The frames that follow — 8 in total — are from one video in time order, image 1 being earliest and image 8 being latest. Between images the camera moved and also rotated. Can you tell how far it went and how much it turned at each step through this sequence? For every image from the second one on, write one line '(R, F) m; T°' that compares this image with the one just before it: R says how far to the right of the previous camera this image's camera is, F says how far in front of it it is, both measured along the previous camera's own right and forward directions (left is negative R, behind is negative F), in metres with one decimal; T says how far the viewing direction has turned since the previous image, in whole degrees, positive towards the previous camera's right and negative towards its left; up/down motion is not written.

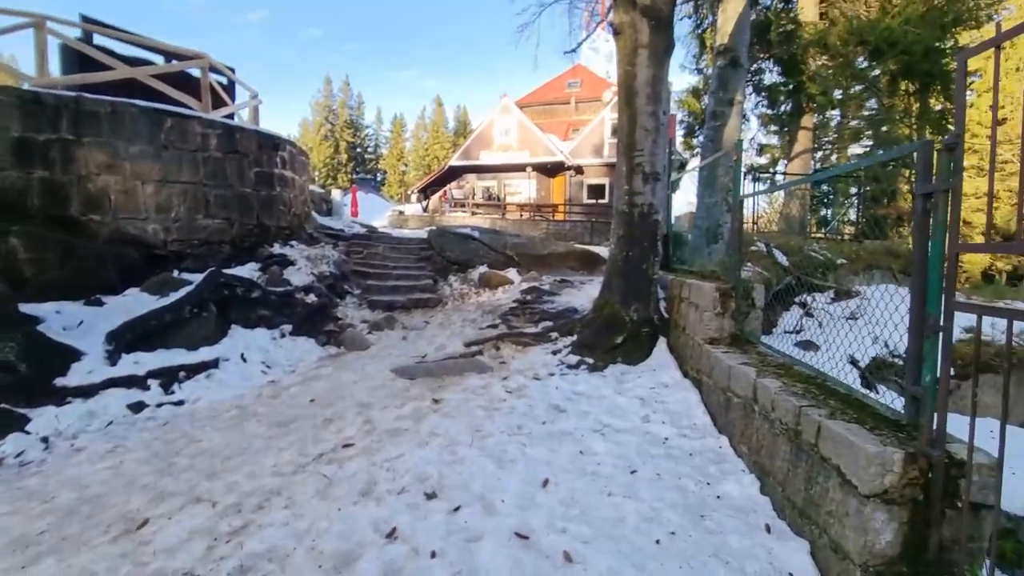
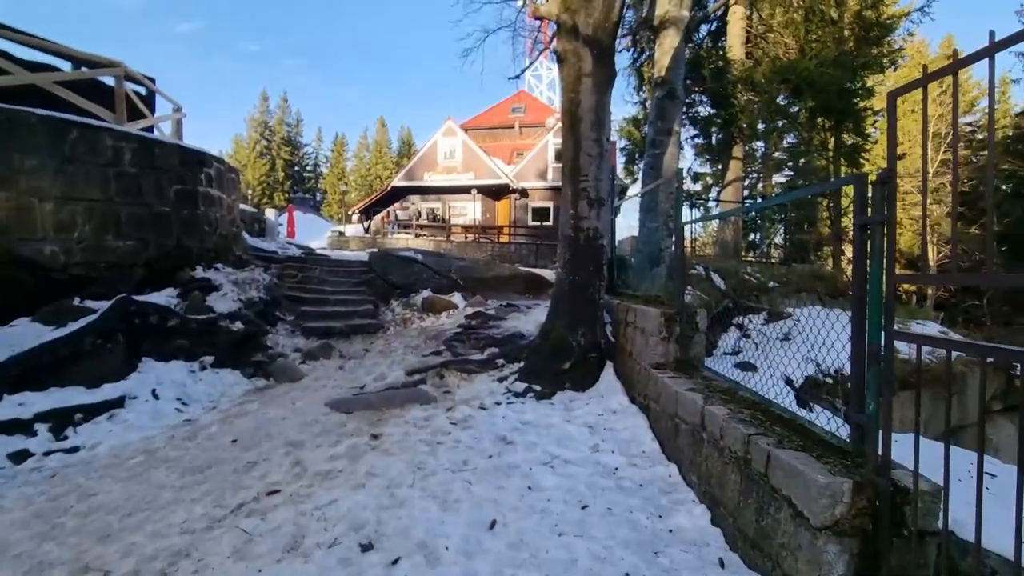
(0.0, +0.2) m; +6°
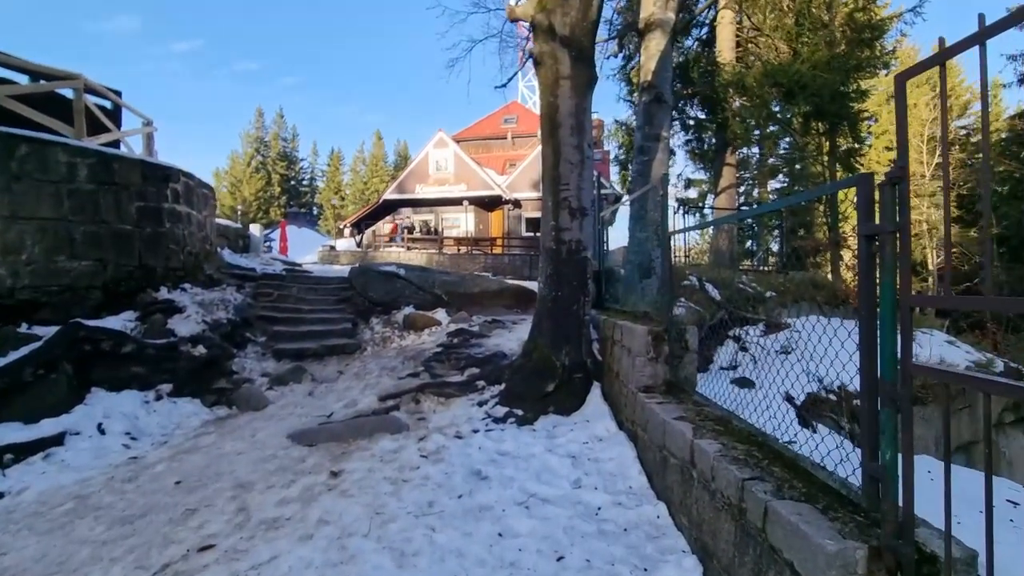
(+0.2, +0.4) m; 0°
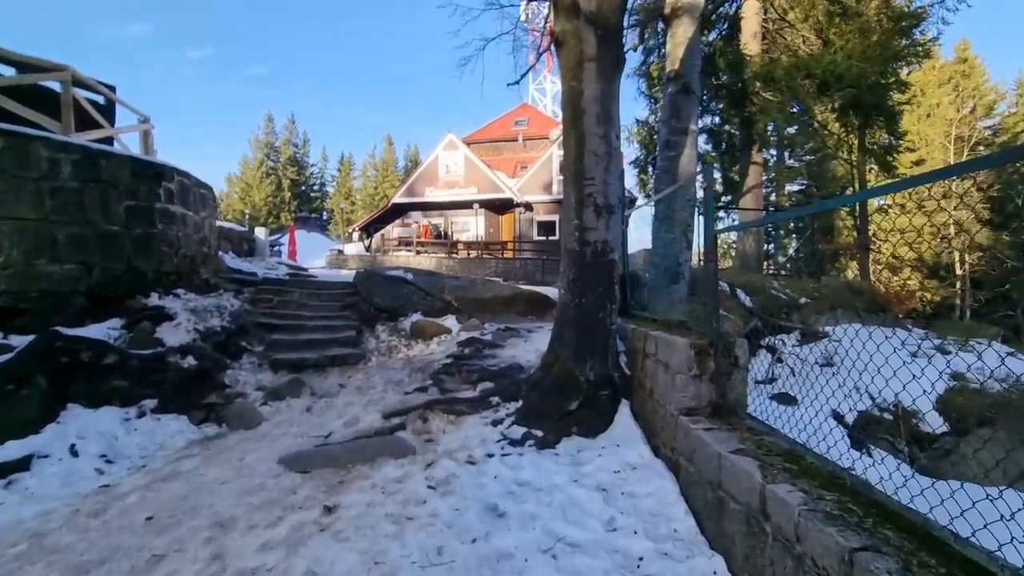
(-0.1, +0.5) m; -1°
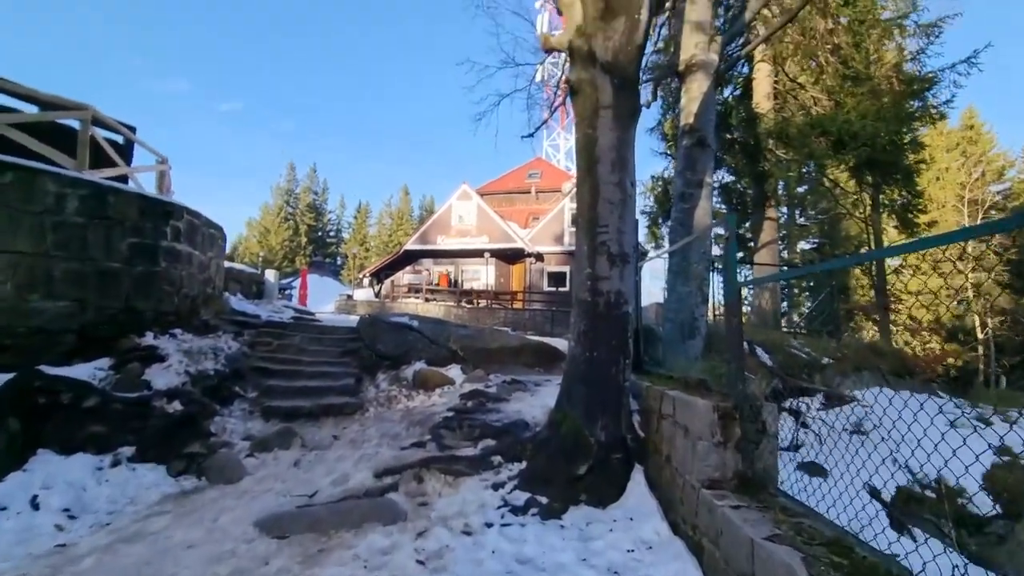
(0.0, +0.3) m; -1°
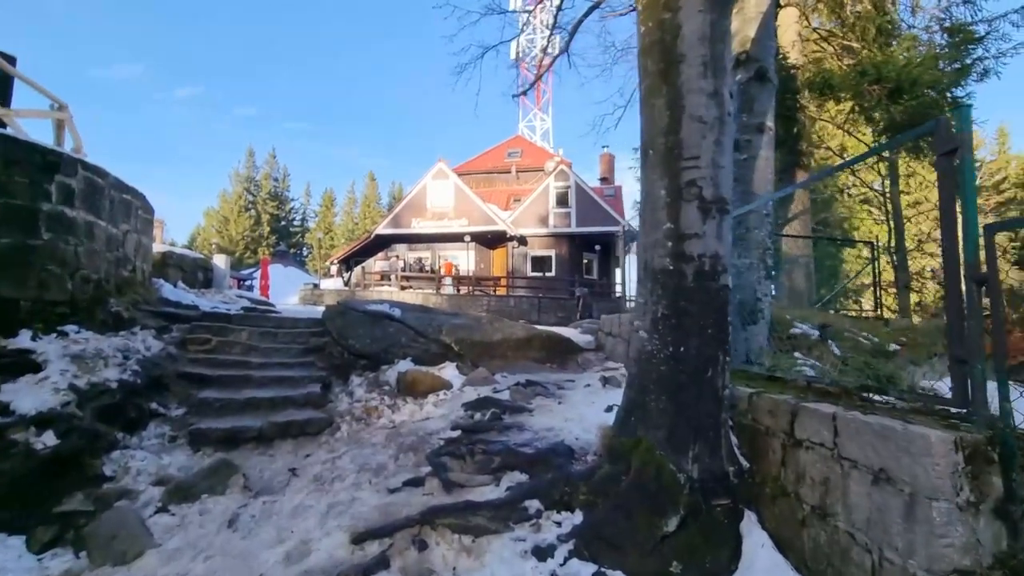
(-0.4, +1.5) m; +3°
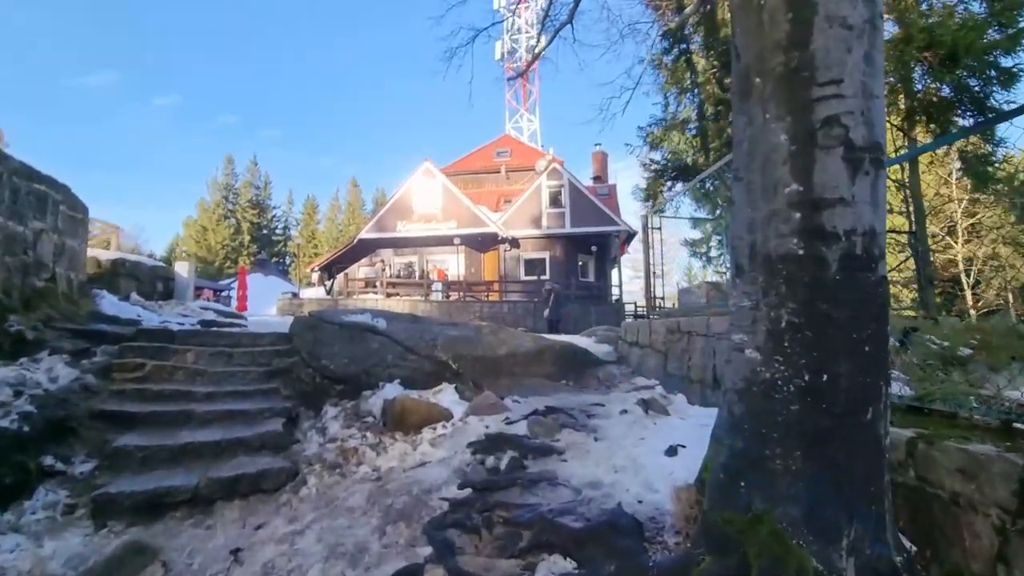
(-0.2, +1.1) m; +2°
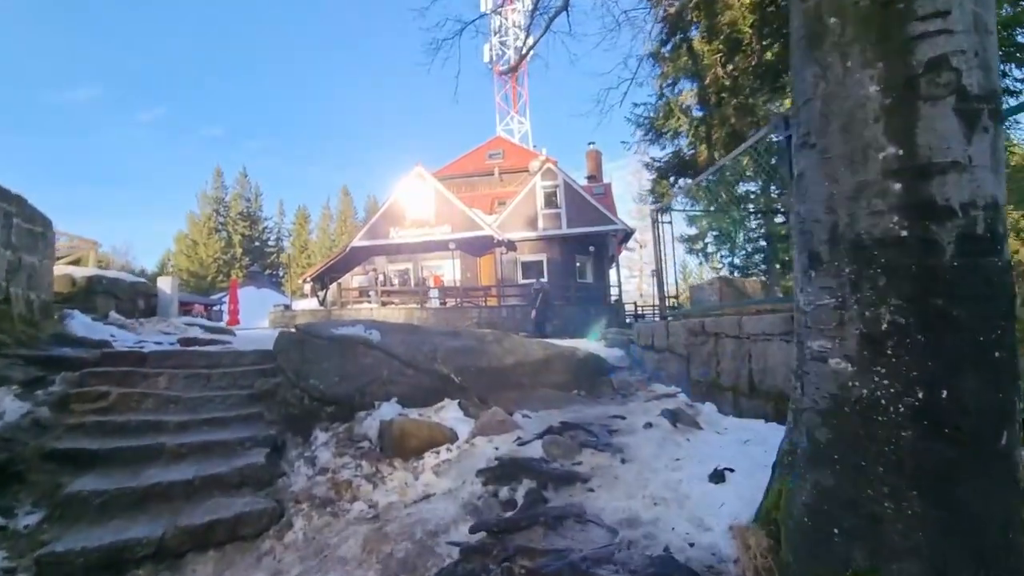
(-0.1, +0.4) m; +1°
